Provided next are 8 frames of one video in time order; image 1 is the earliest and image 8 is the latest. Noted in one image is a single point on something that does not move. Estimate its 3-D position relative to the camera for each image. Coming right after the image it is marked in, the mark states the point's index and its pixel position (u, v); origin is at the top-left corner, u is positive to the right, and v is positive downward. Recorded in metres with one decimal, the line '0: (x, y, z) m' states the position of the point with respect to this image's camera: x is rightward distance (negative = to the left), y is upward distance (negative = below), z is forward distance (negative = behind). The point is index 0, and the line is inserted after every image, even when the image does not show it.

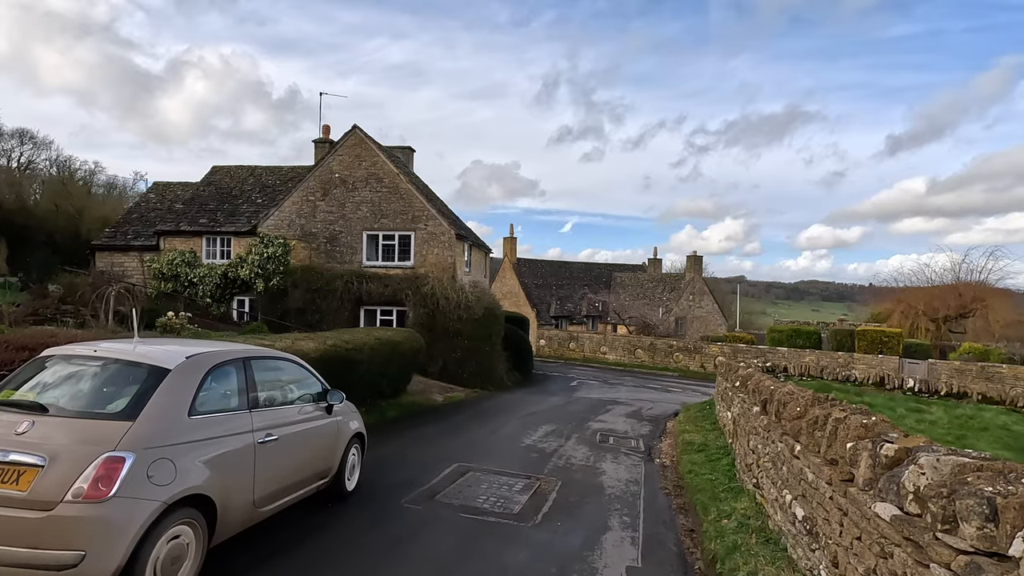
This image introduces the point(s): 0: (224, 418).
0: (-2.7, -1.2, +4.9) m
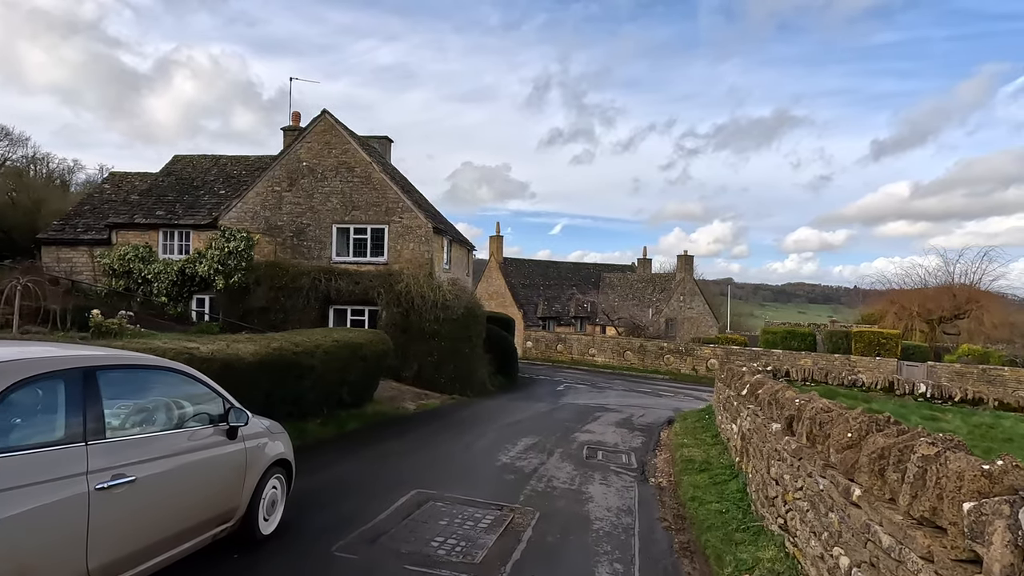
0: (-3.0, -1.1, +3.4) m
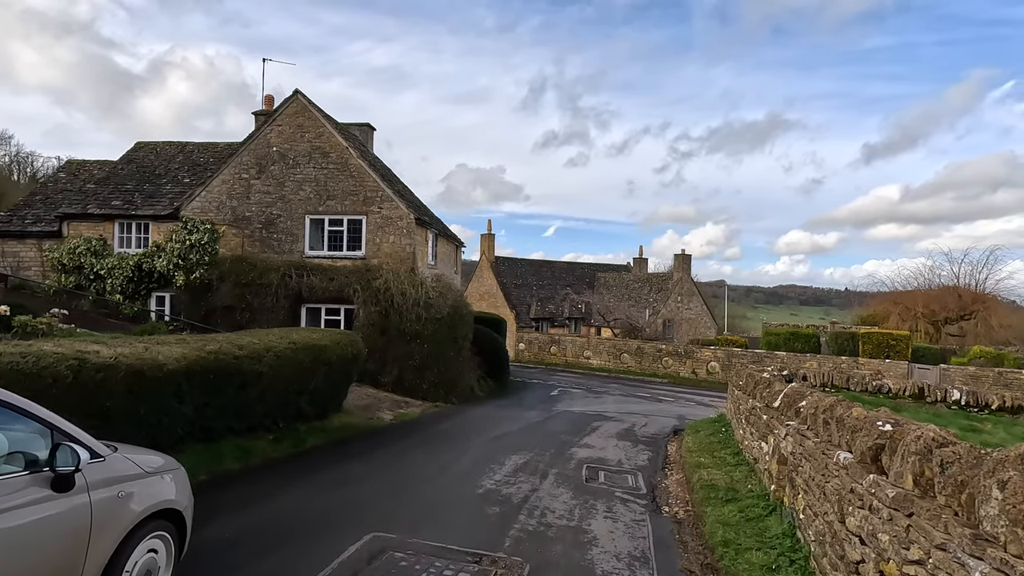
0: (-3.2, -0.9, +1.7) m
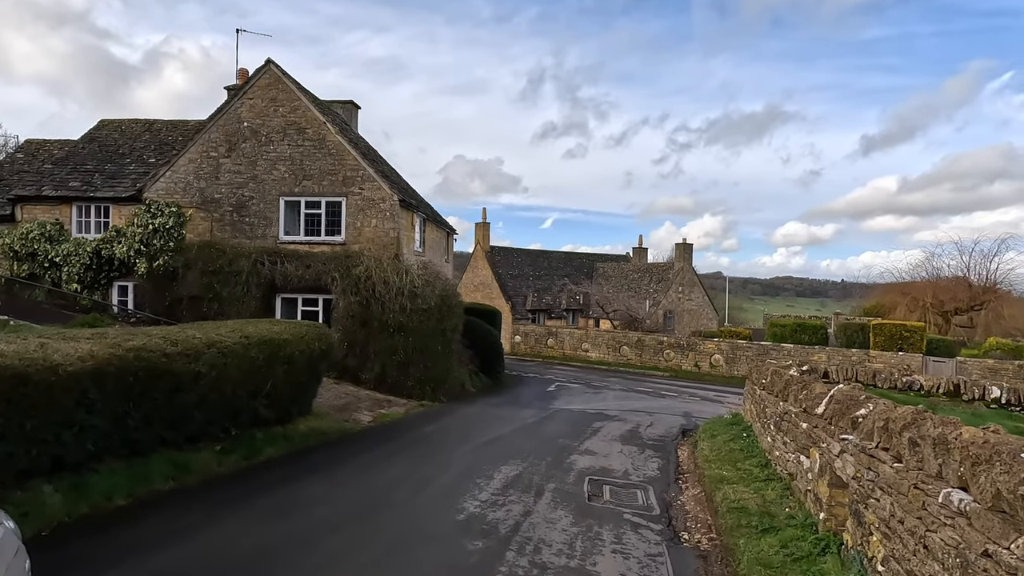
0: (-3.3, -0.8, +0.2) m
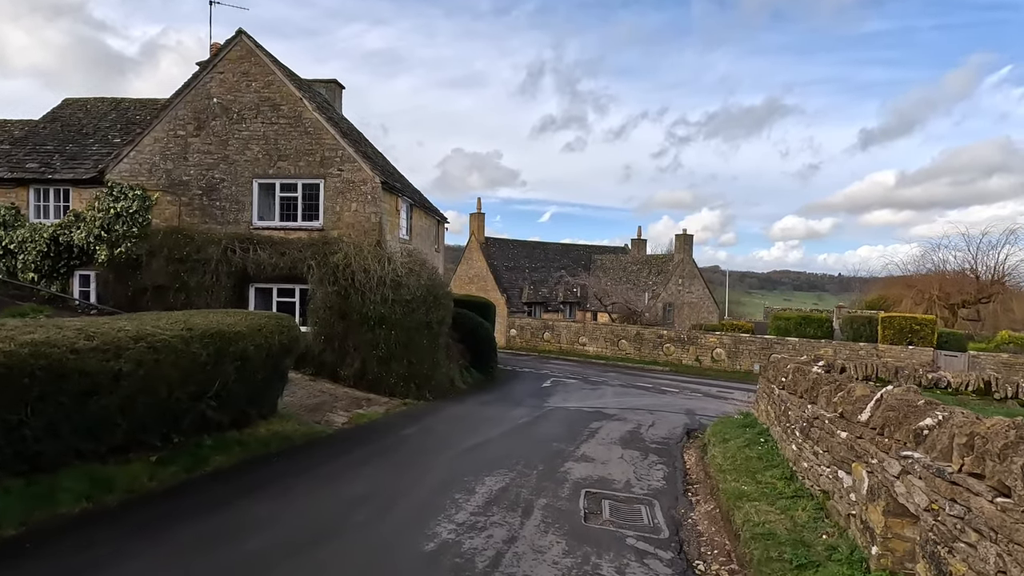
0: (-3.5, -0.7, -1.0) m
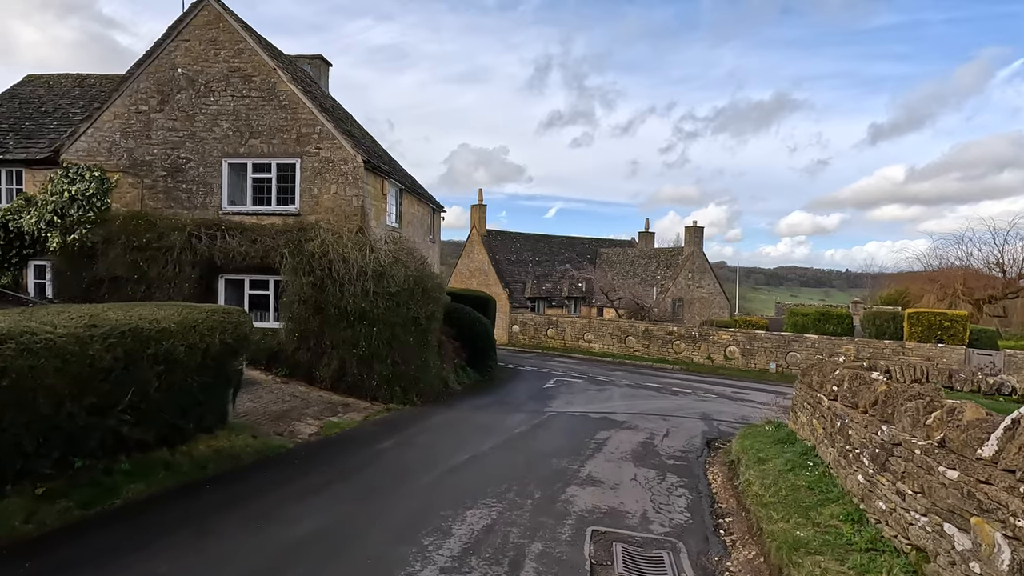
0: (-3.7, -0.6, -2.5) m
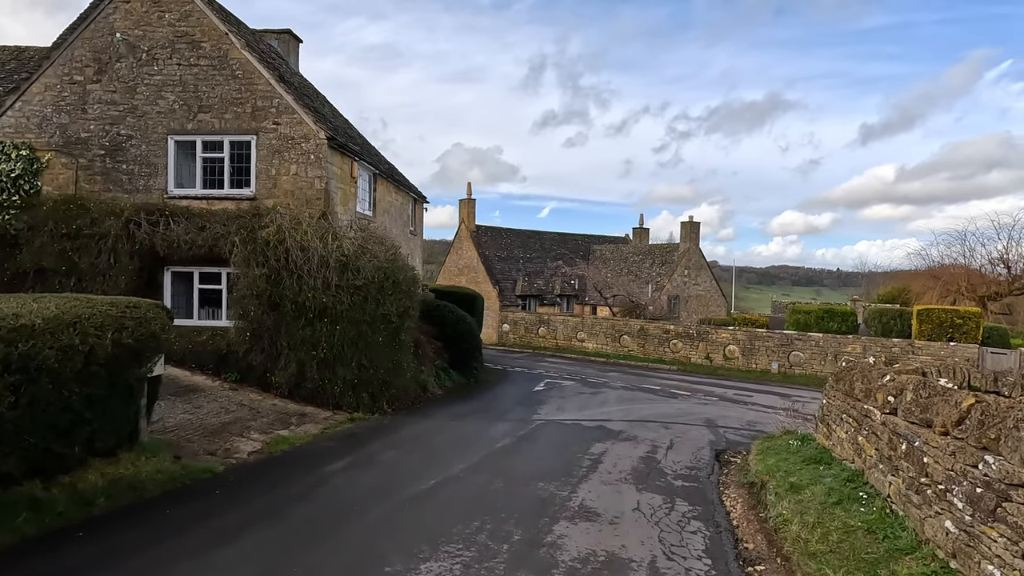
0: (-3.9, -0.4, -4.1) m
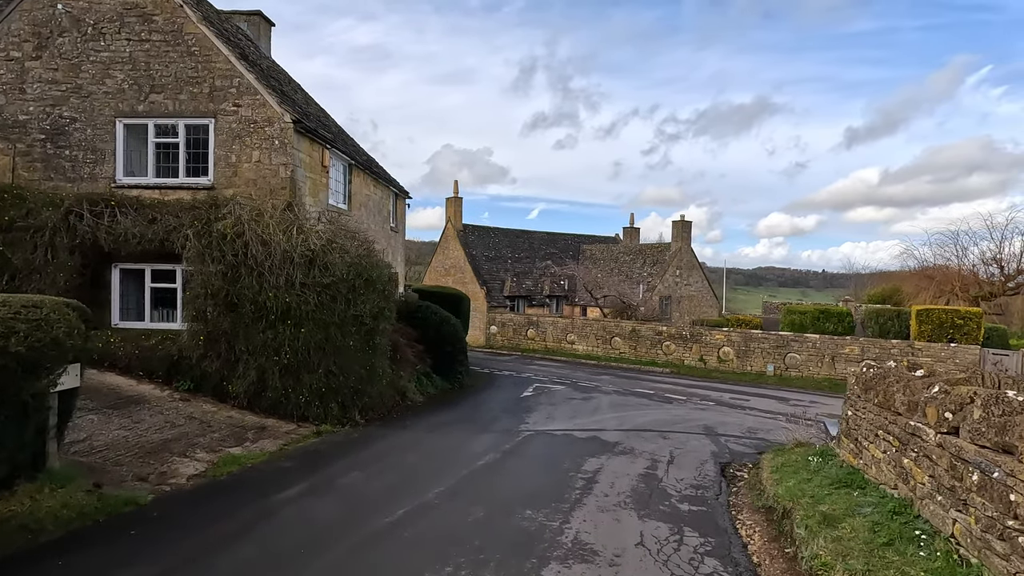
0: (-3.9, -0.4, -5.2) m
